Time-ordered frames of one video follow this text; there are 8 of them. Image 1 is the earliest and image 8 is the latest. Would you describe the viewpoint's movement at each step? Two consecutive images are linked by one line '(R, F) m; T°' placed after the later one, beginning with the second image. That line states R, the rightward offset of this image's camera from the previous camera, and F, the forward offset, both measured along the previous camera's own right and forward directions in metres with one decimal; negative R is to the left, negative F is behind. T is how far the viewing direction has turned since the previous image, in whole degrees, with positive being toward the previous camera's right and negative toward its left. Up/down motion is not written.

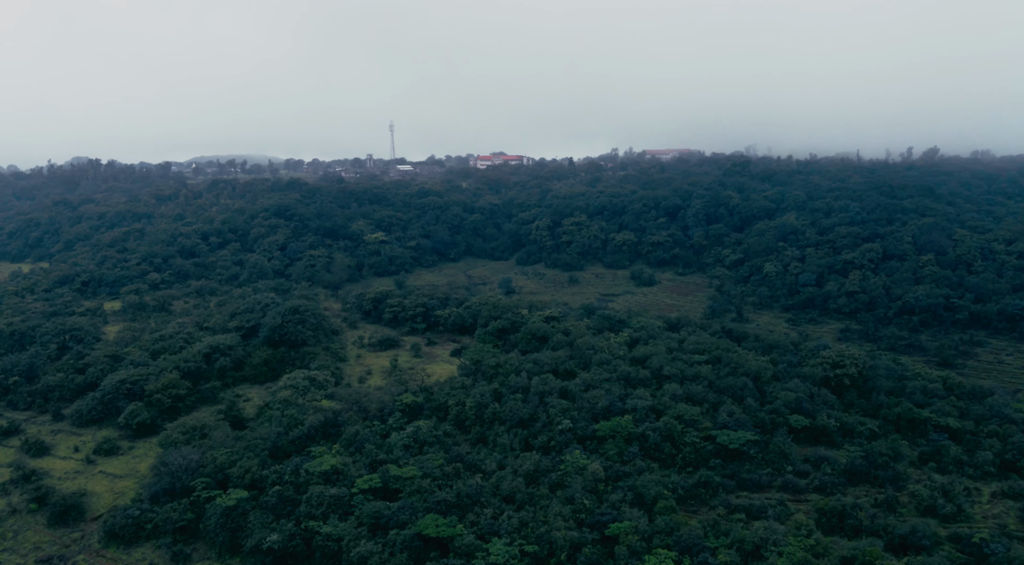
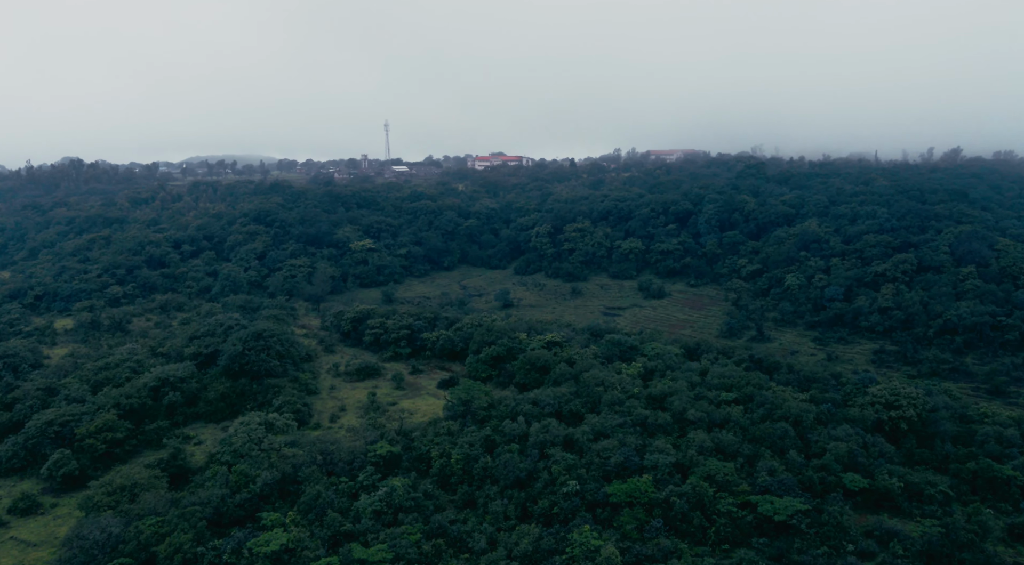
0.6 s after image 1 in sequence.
(+0.1, +4.2) m; 0°
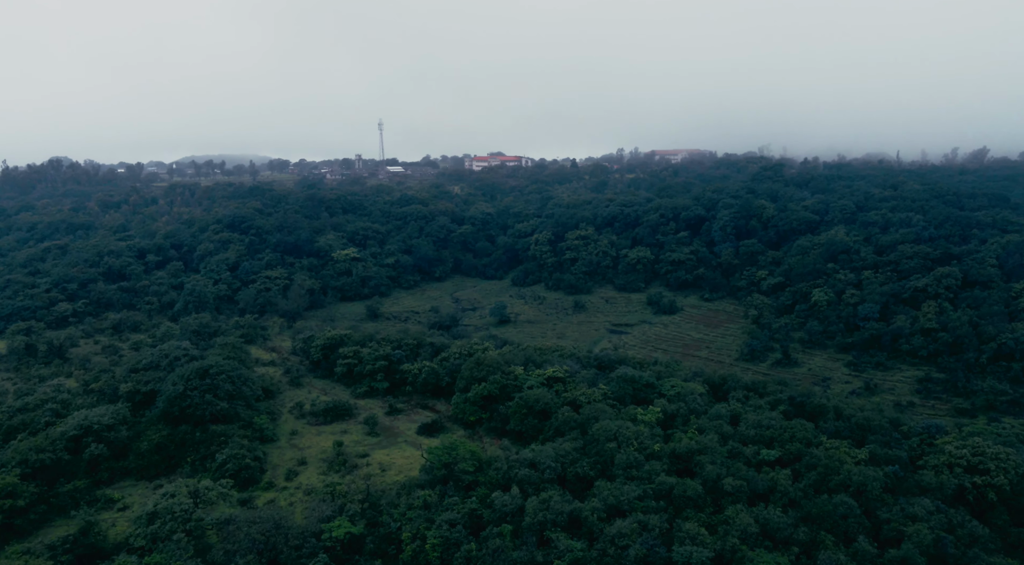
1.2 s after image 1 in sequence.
(+0.2, +4.5) m; 0°
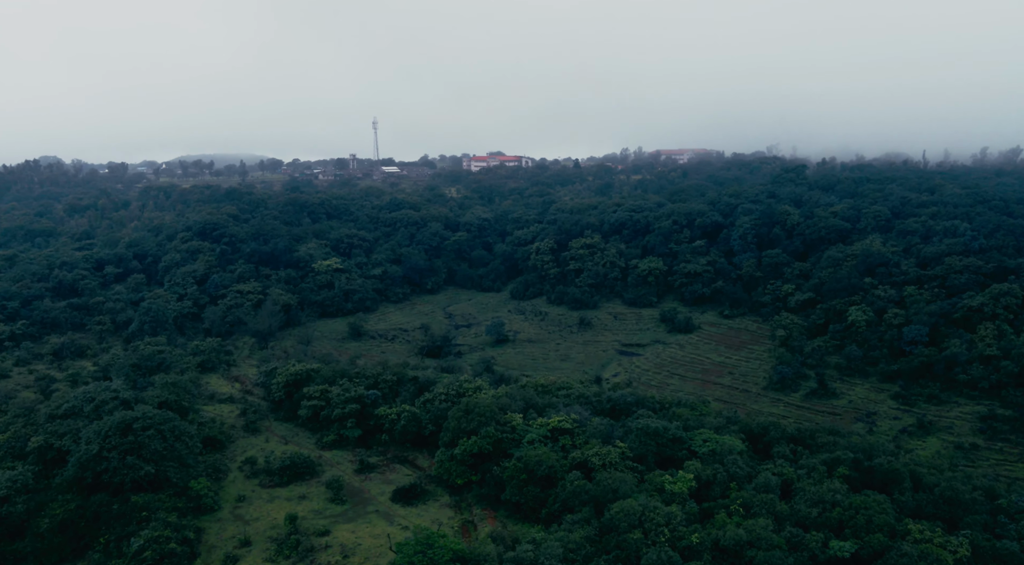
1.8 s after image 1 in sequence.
(+0.1, +4.6) m; 0°
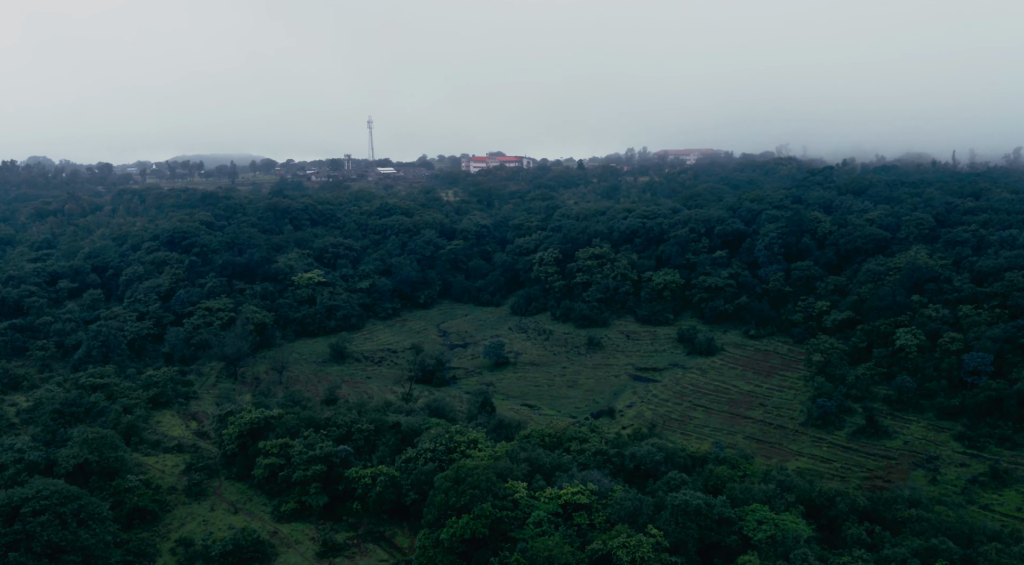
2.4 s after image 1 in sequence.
(0.0, +4.4) m; 0°
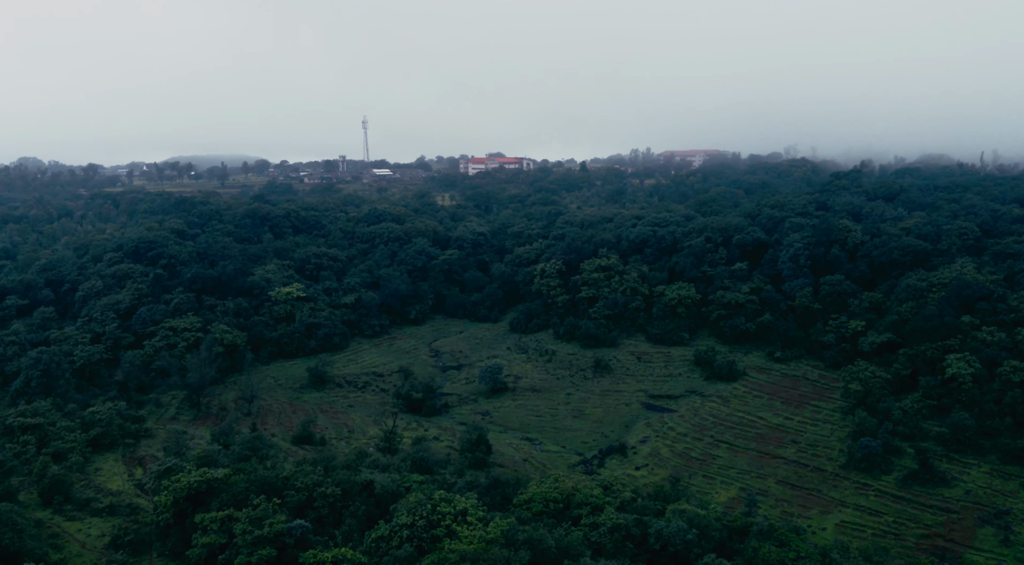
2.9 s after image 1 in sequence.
(+0.1, +3.8) m; 0°
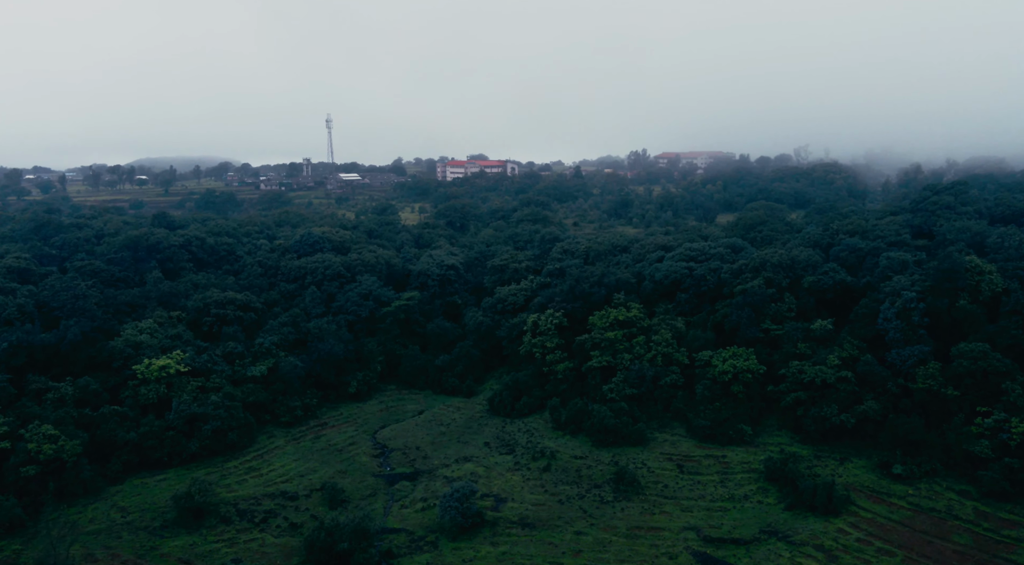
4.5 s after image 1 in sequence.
(+0.2, +11.8) m; +1°
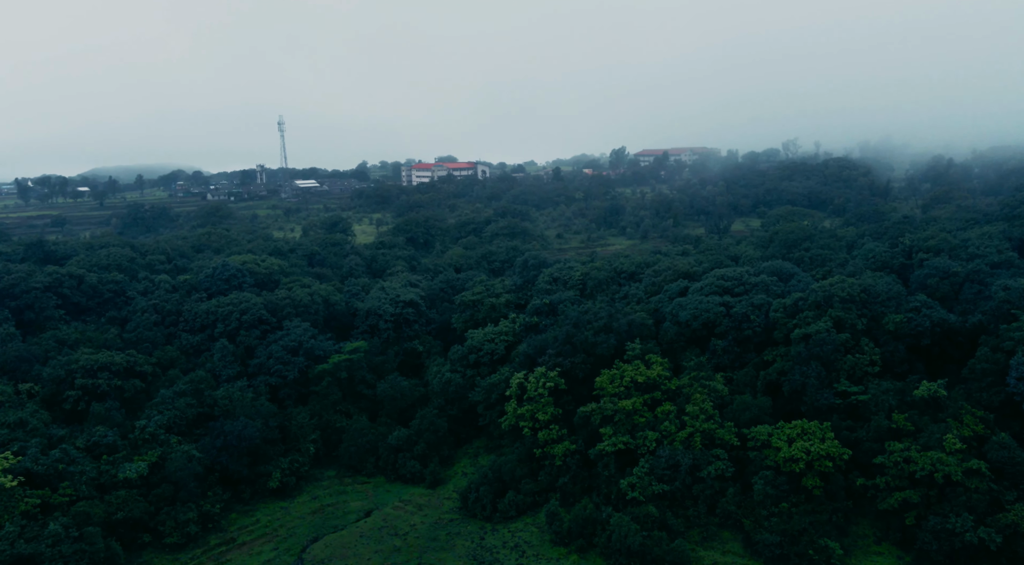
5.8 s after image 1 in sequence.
(0.0, +7.8) m; +2°
